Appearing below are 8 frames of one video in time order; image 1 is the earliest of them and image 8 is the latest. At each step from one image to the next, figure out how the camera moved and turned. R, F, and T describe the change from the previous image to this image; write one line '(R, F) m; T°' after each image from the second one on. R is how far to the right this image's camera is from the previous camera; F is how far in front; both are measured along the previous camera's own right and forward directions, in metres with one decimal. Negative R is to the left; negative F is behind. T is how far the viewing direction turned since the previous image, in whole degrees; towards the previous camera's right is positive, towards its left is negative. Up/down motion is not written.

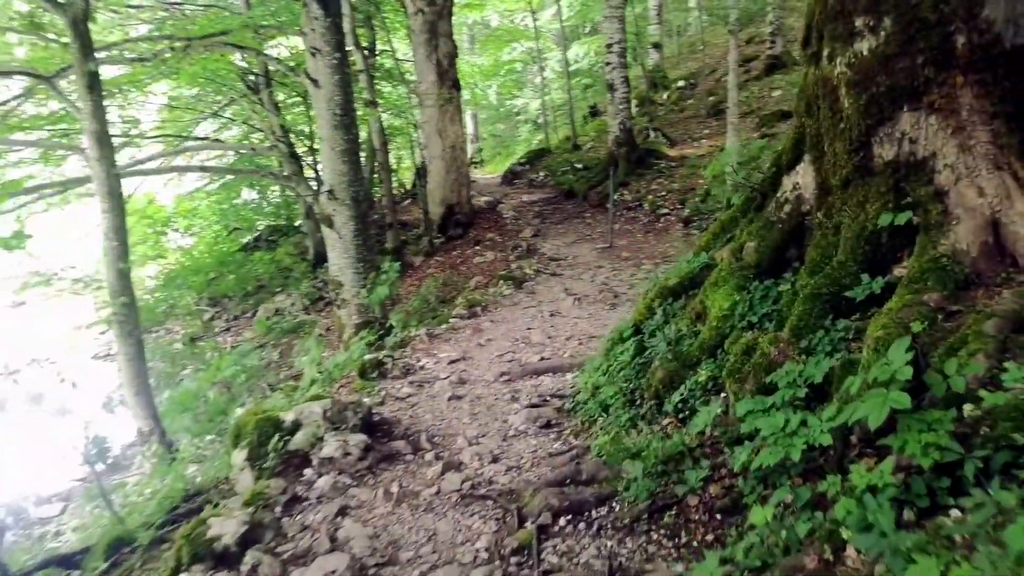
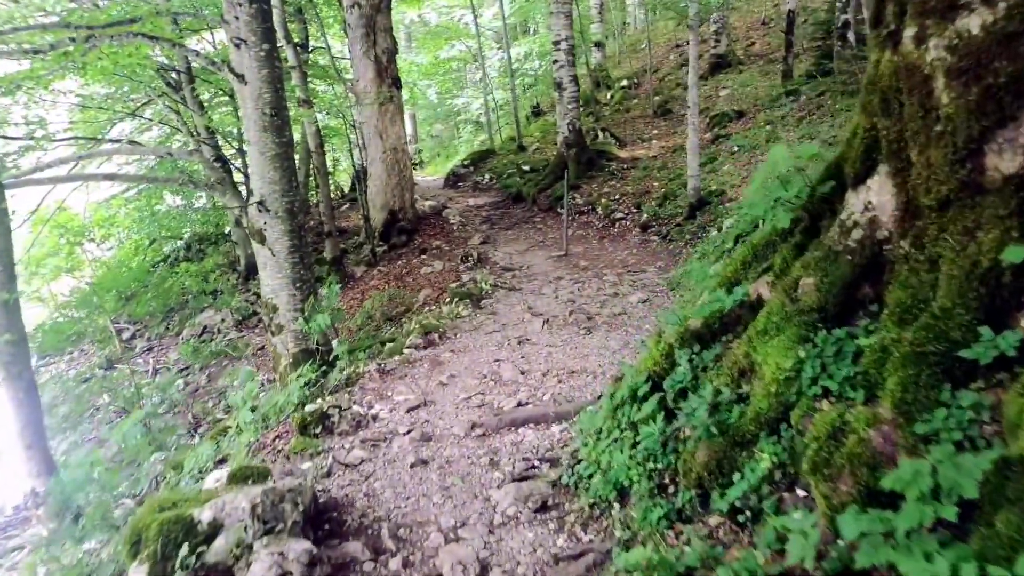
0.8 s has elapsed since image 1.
(-0.2, +0.8) m; +5°
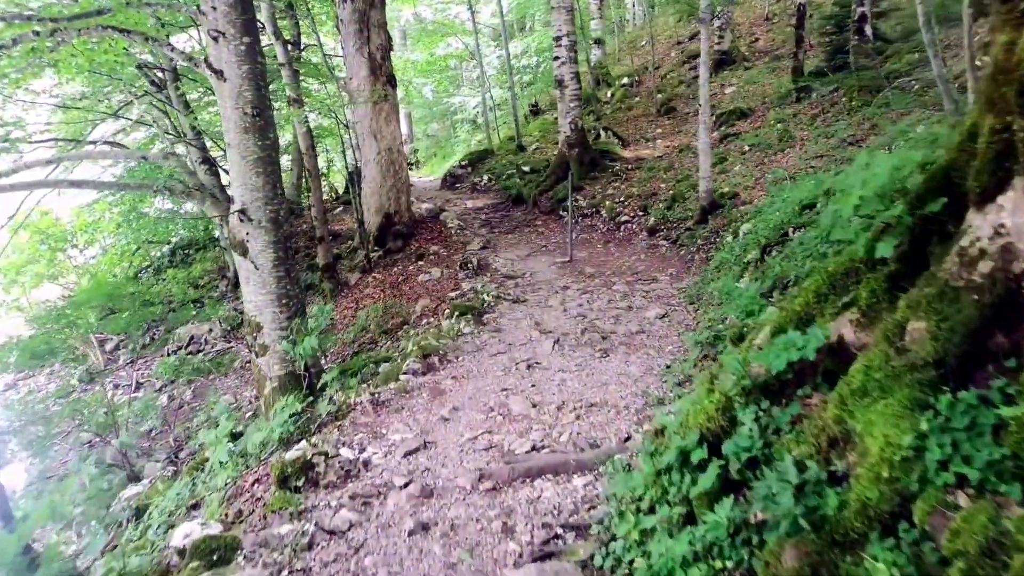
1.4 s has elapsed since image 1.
(-0.1, +0.5) m; 0°
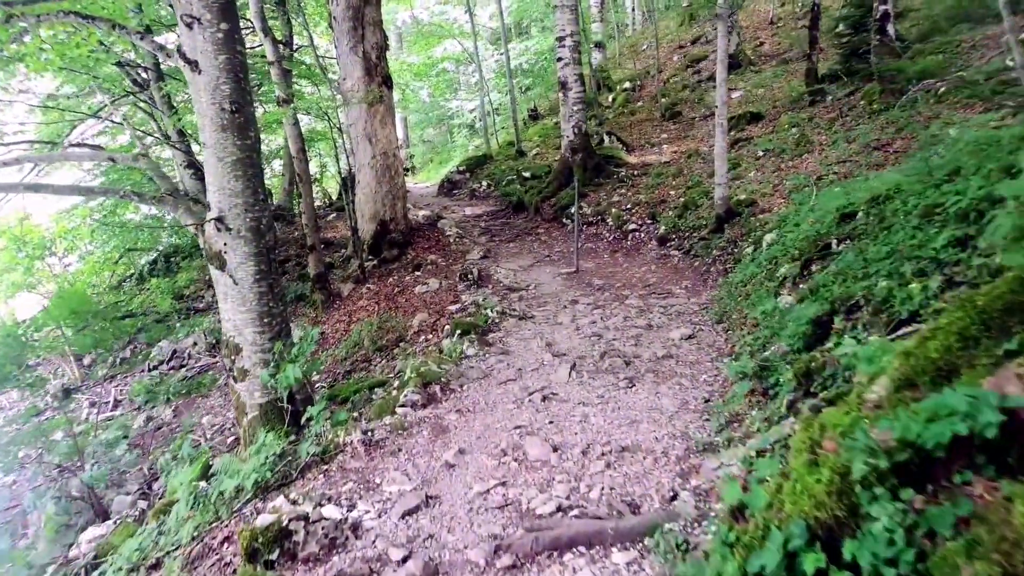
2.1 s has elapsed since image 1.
(-0.1, +0.6) m; 0°
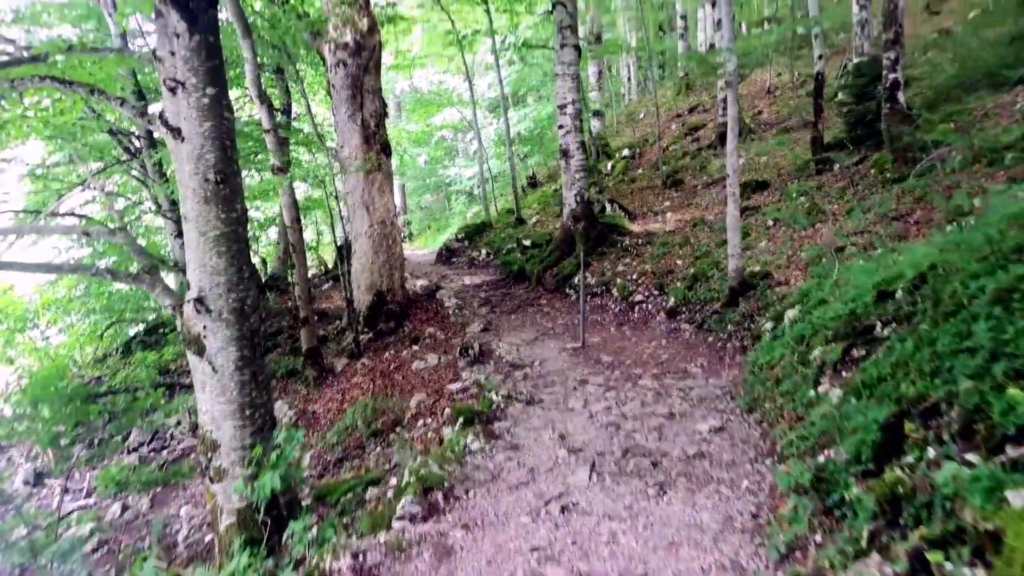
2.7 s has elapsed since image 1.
(-0.1, +0.5) m; 0°
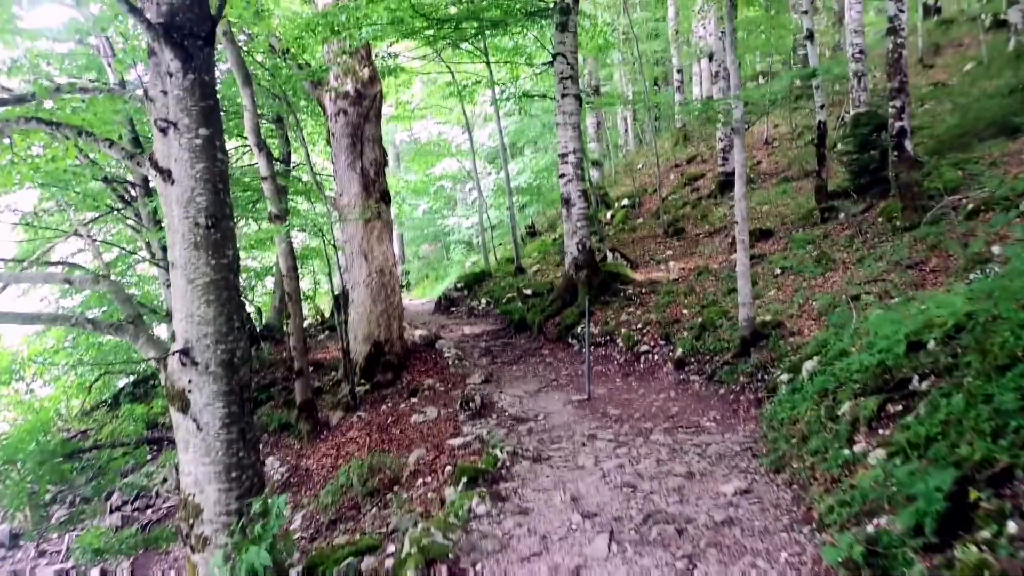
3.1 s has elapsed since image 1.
(-0.1, +0.3) m; 0°
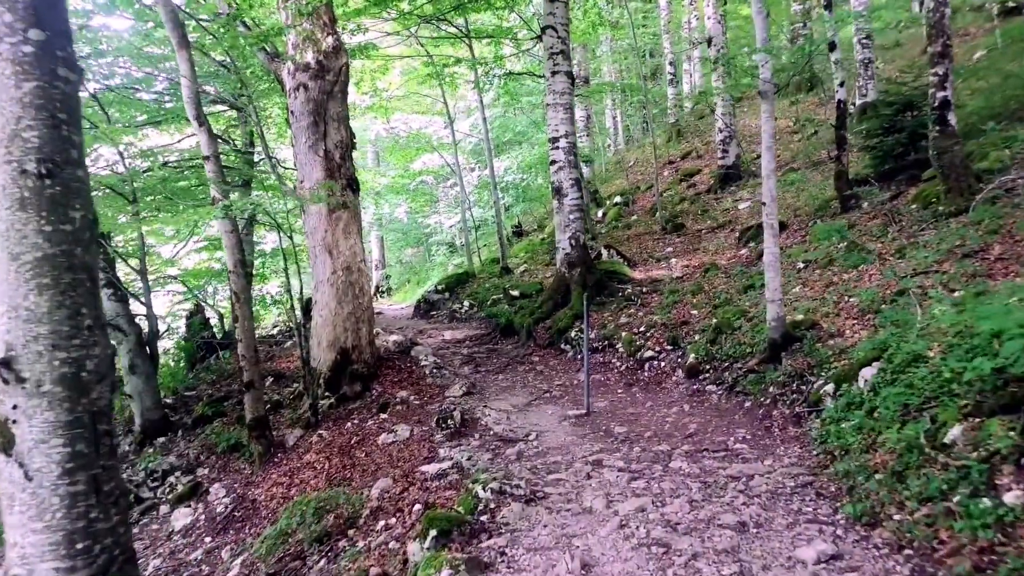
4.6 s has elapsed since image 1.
(0.0, +1.4) m; +1°
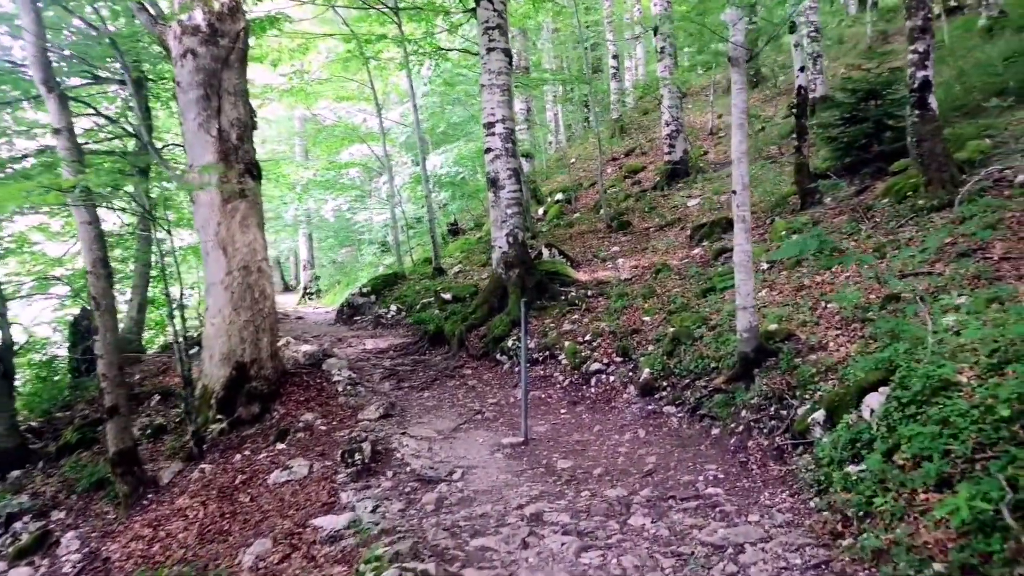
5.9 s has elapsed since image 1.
(+0.2, +1.3) m; +4°
